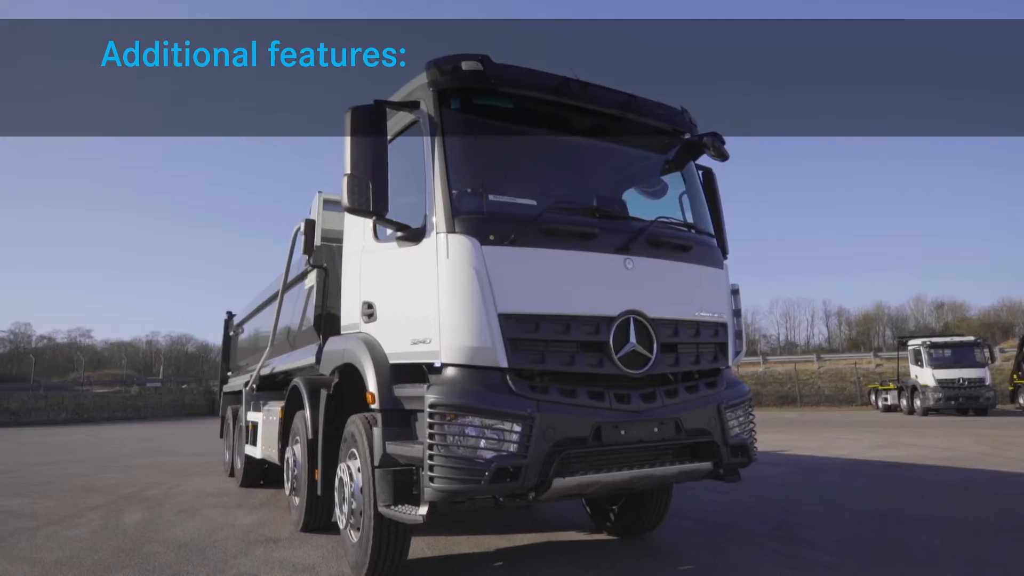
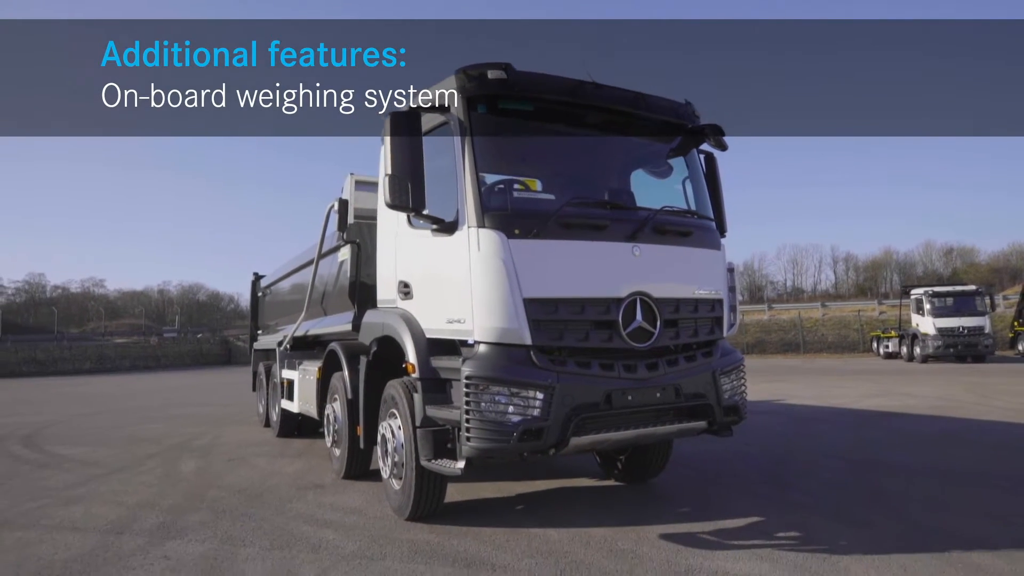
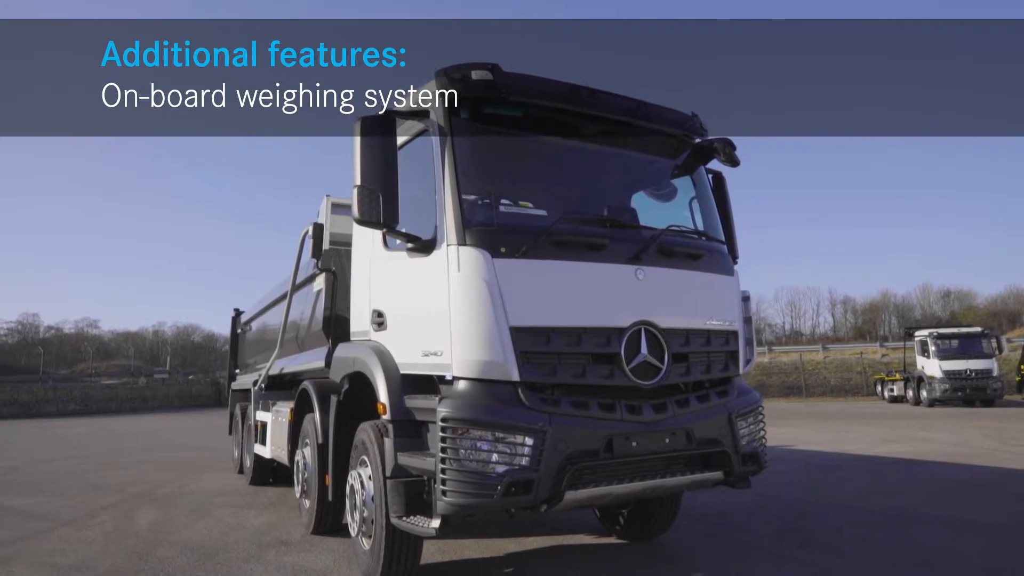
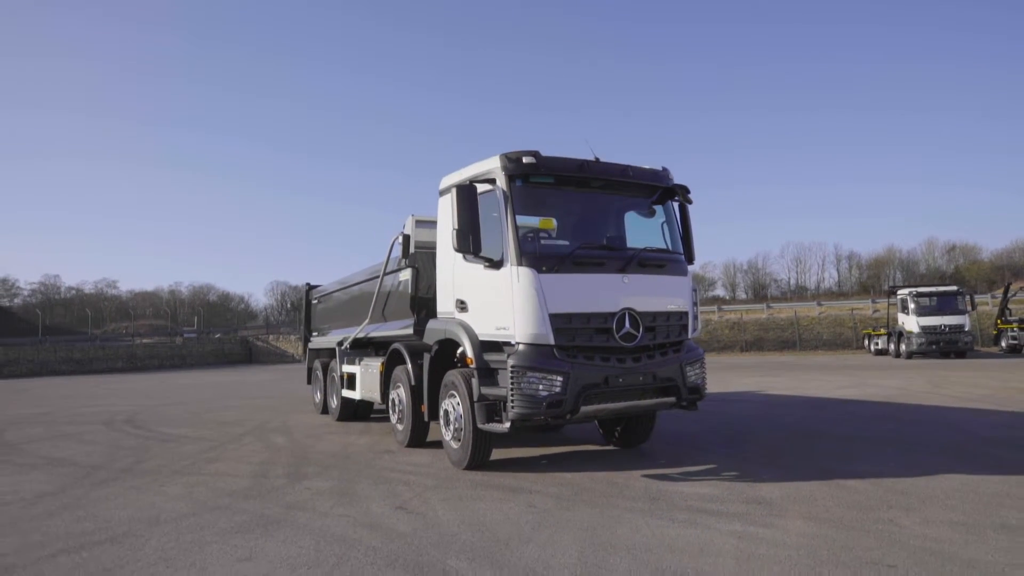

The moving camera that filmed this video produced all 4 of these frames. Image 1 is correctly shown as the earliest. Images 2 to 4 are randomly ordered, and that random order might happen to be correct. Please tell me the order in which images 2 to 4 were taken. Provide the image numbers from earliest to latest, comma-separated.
3, 2, 4
